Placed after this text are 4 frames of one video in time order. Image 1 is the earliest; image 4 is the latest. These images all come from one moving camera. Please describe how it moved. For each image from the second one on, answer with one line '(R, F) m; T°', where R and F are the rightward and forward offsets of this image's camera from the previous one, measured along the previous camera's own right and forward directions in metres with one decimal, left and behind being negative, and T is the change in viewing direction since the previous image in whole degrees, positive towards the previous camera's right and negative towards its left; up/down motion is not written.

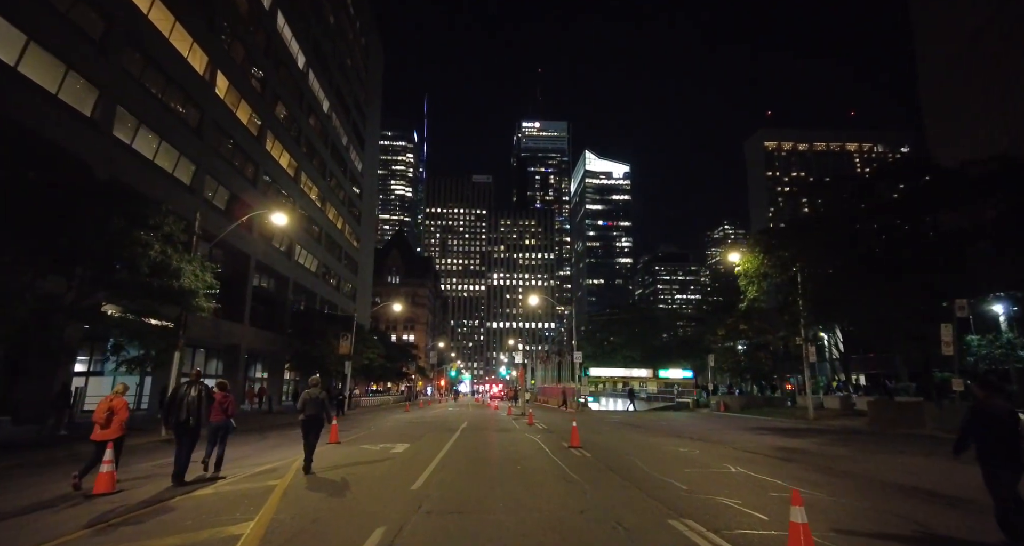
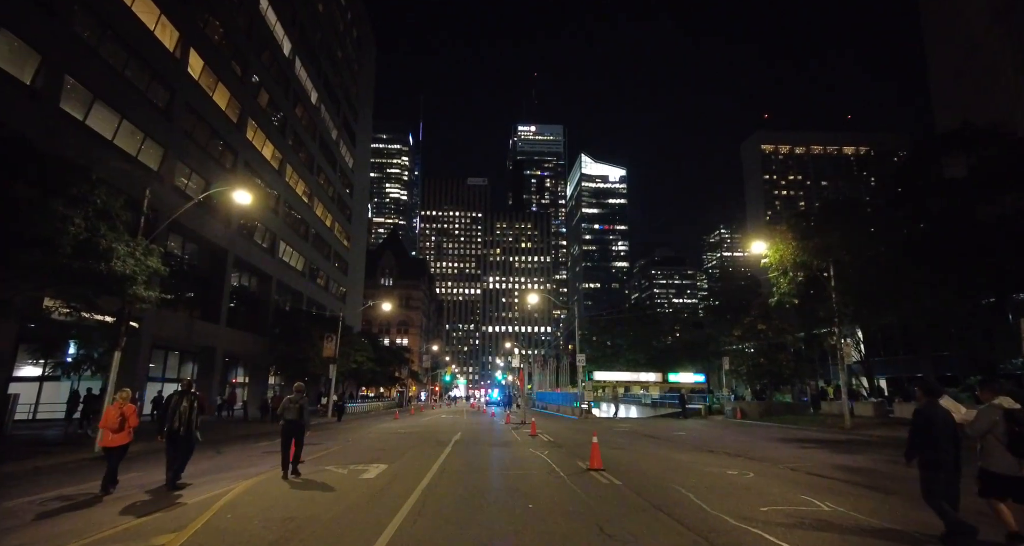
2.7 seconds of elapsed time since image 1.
(-0.2, +3.1) m; 0°
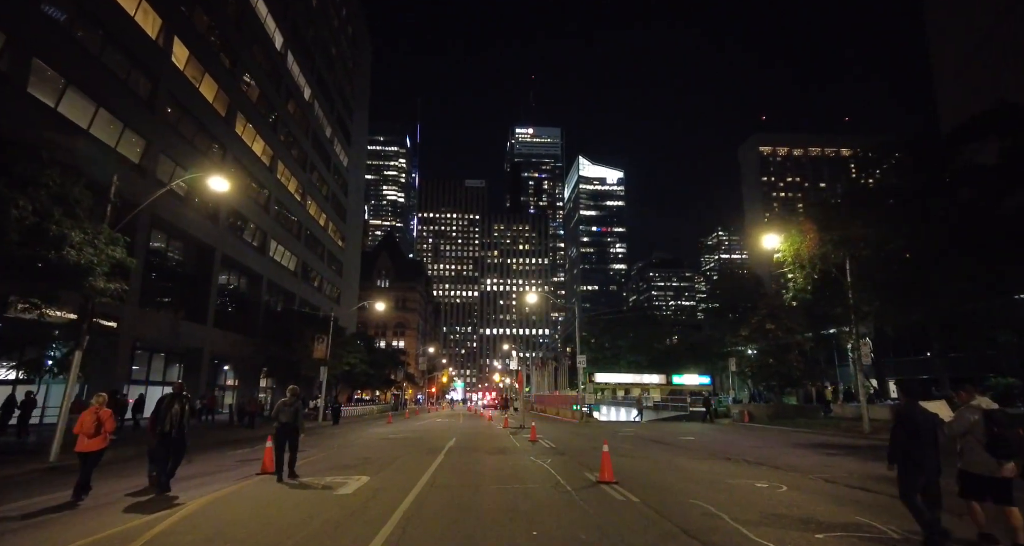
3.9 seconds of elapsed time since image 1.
(0.0, +1.4) m; 0°
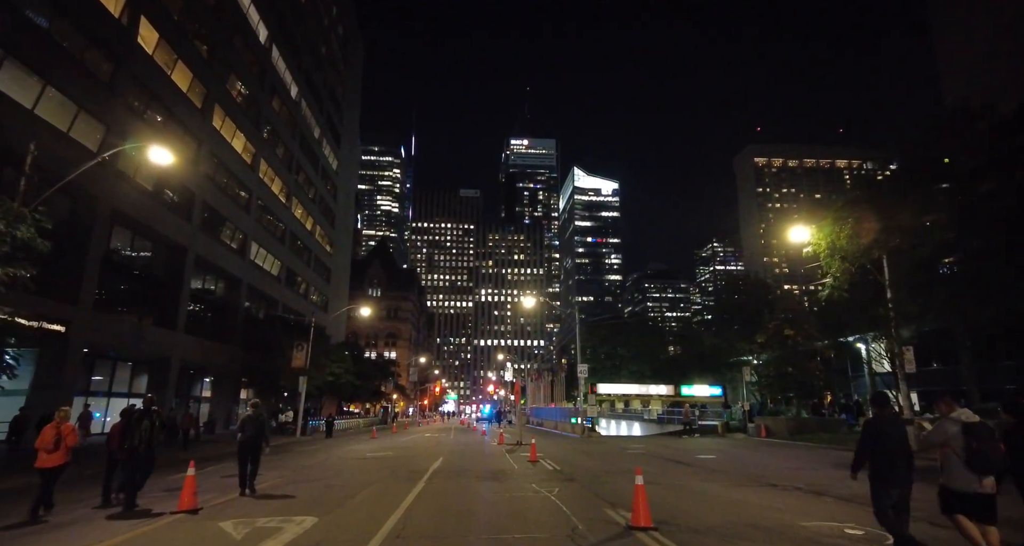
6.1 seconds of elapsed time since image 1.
(-0.1, +2.8) m; +1°
